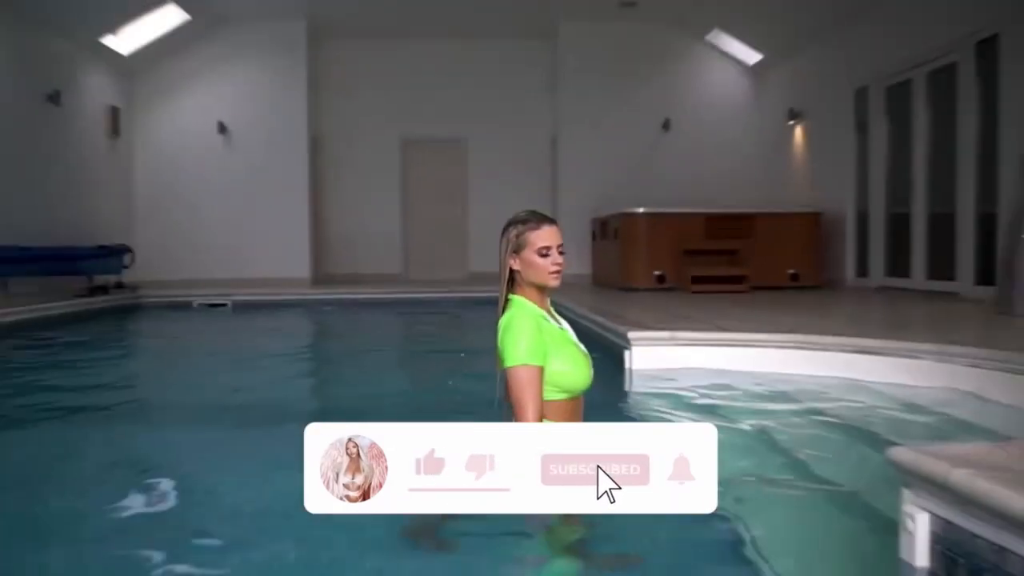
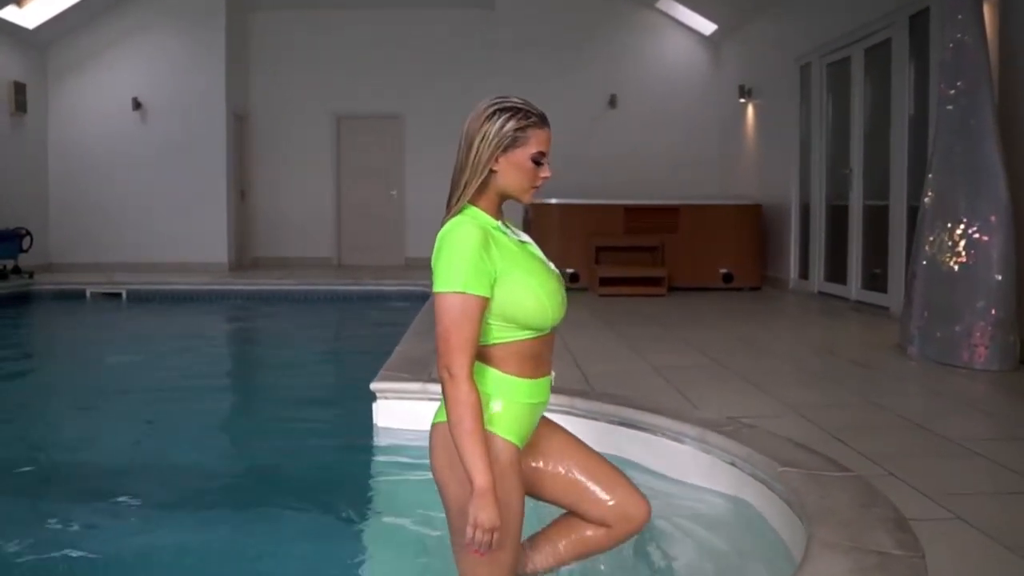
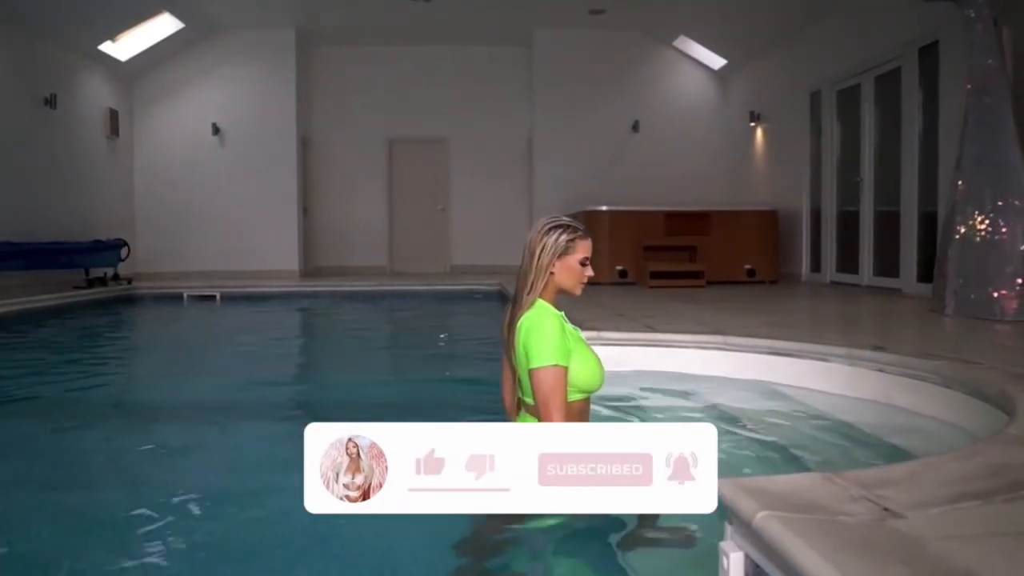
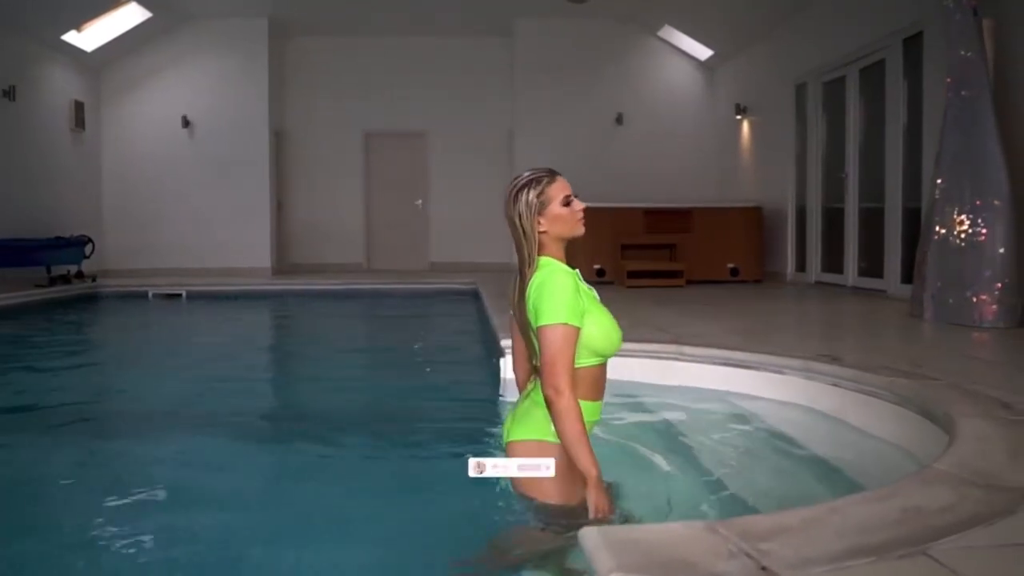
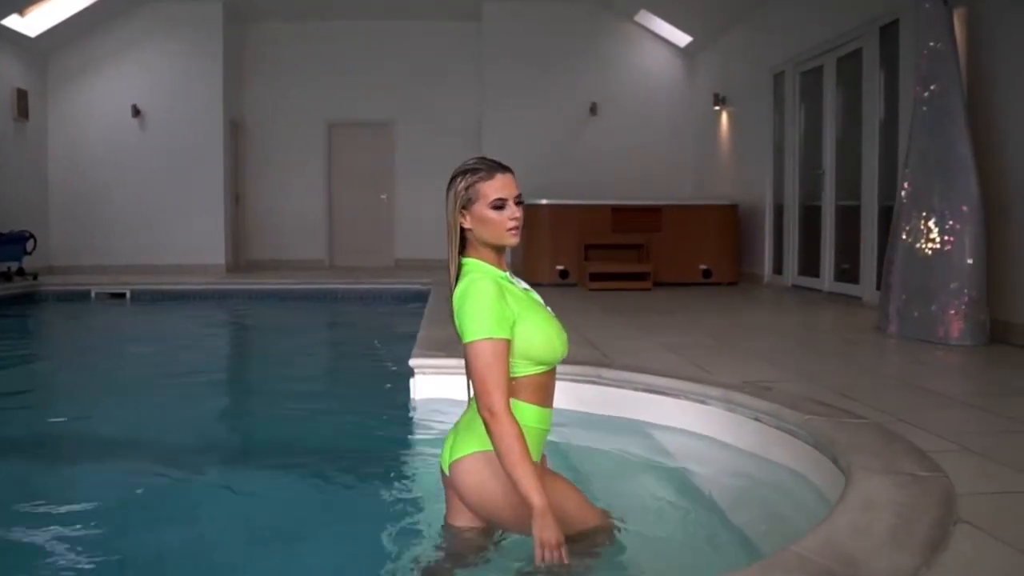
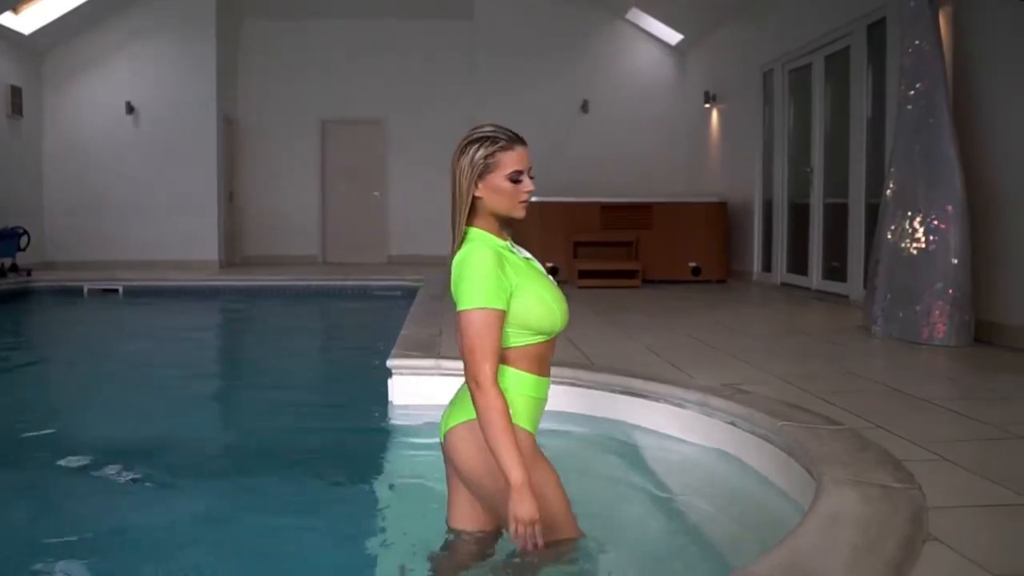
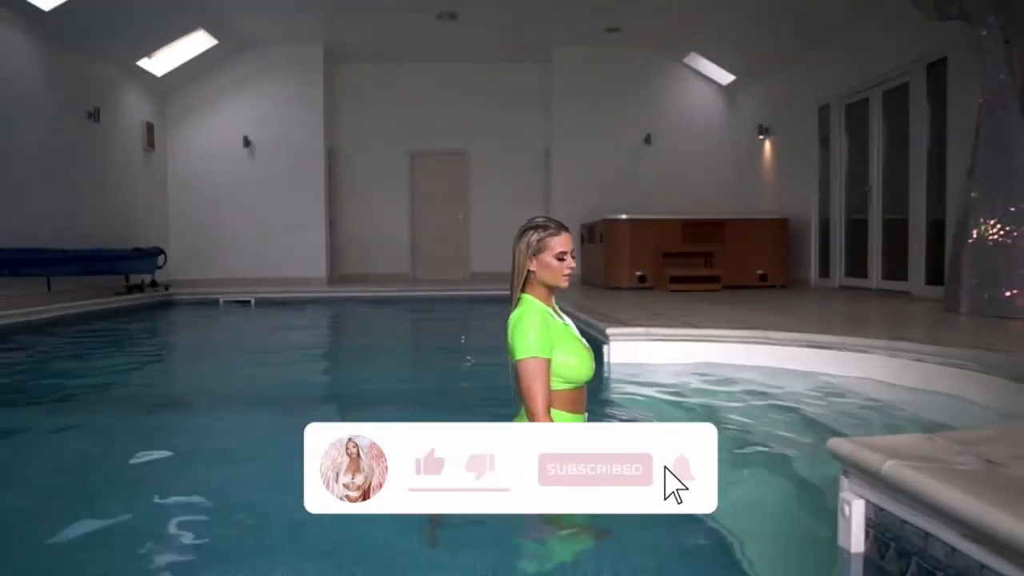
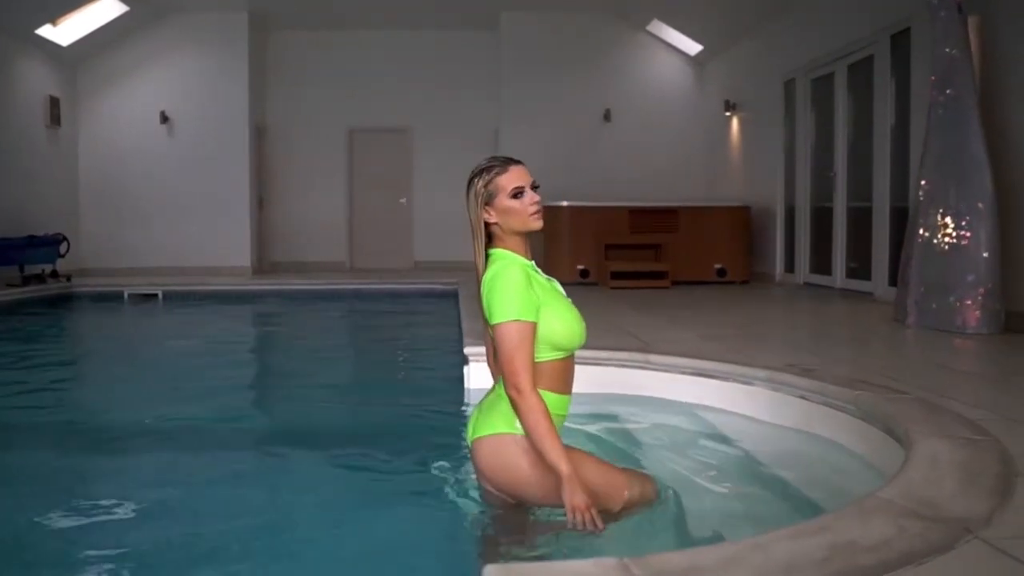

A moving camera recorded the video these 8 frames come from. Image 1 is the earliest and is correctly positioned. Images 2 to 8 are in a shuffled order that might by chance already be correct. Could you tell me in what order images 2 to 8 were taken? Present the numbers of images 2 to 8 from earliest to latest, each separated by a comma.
7, 3, 4, 8, 5, 2, 6
